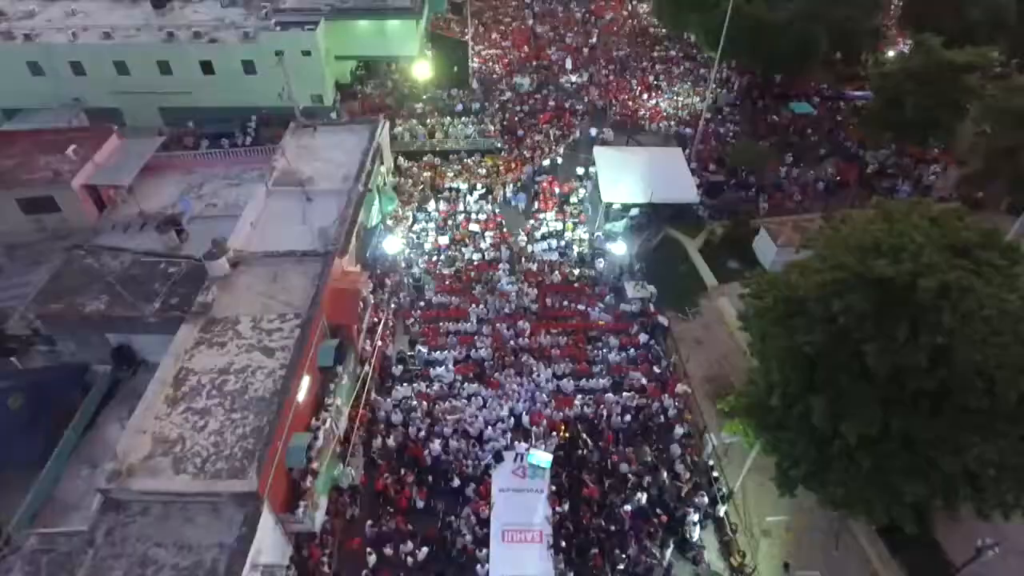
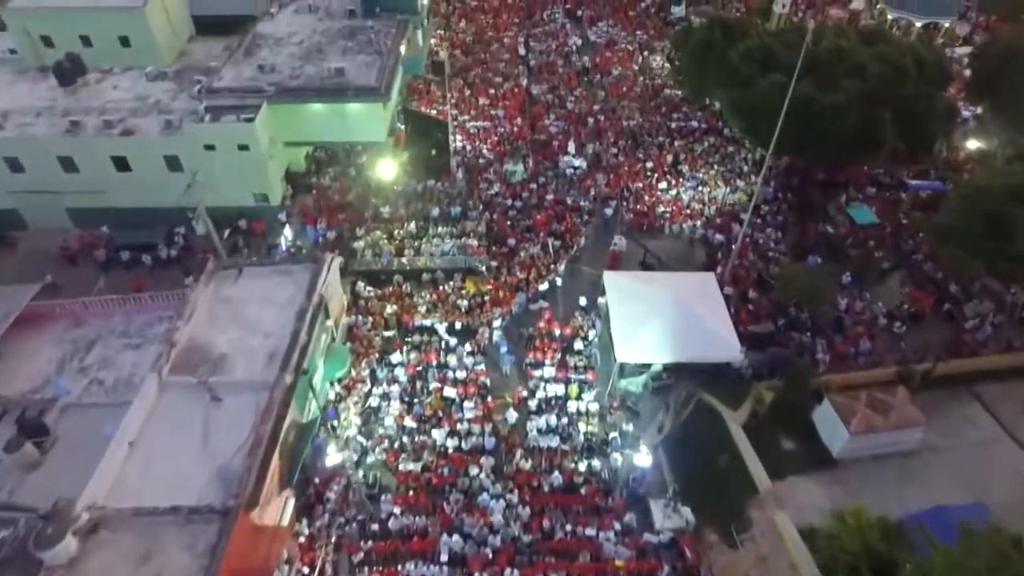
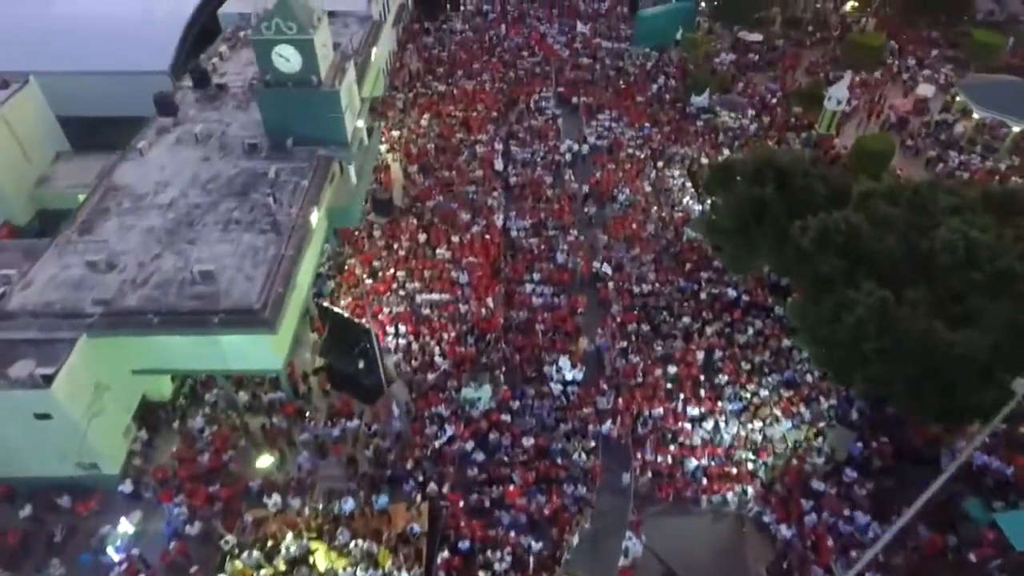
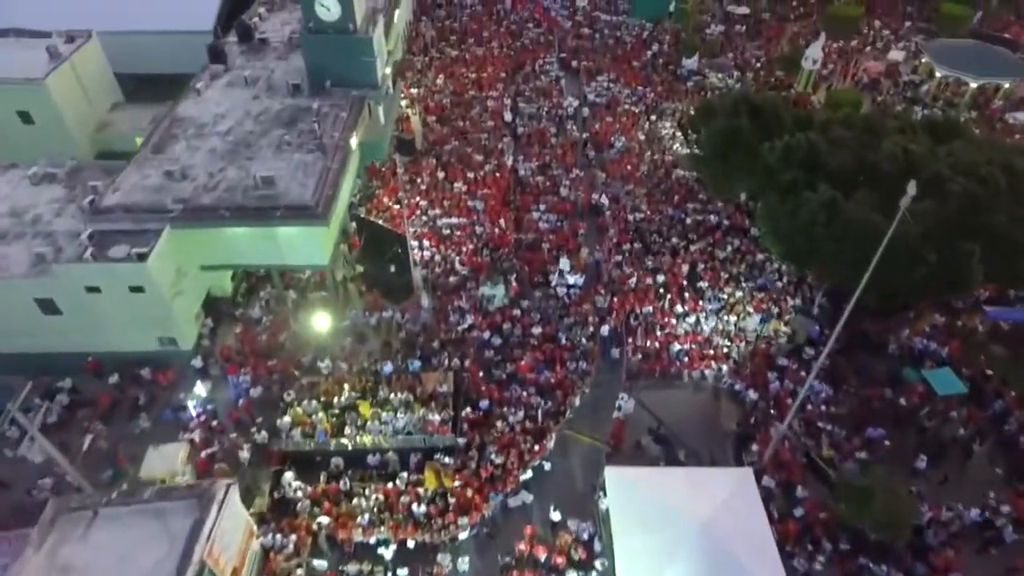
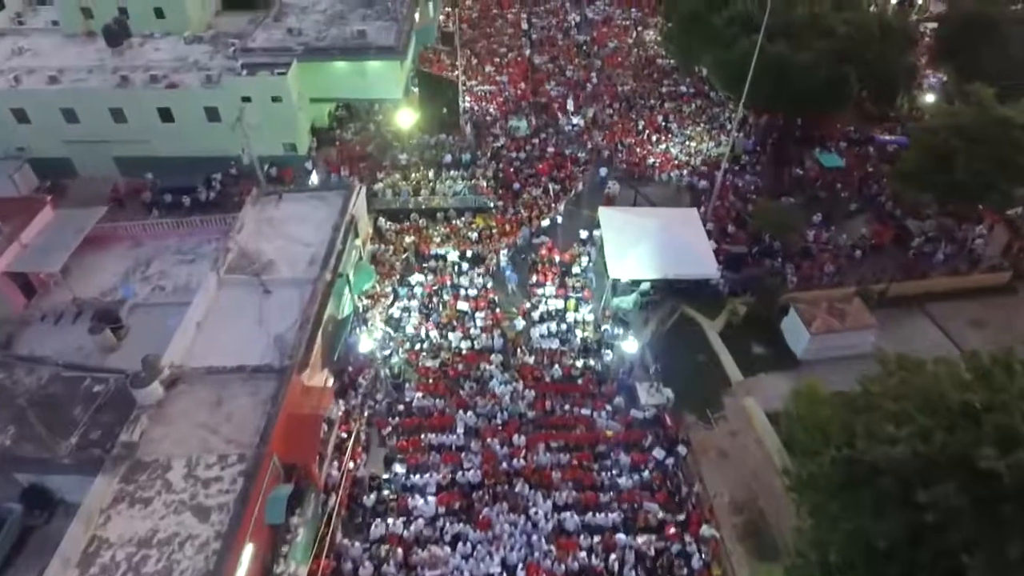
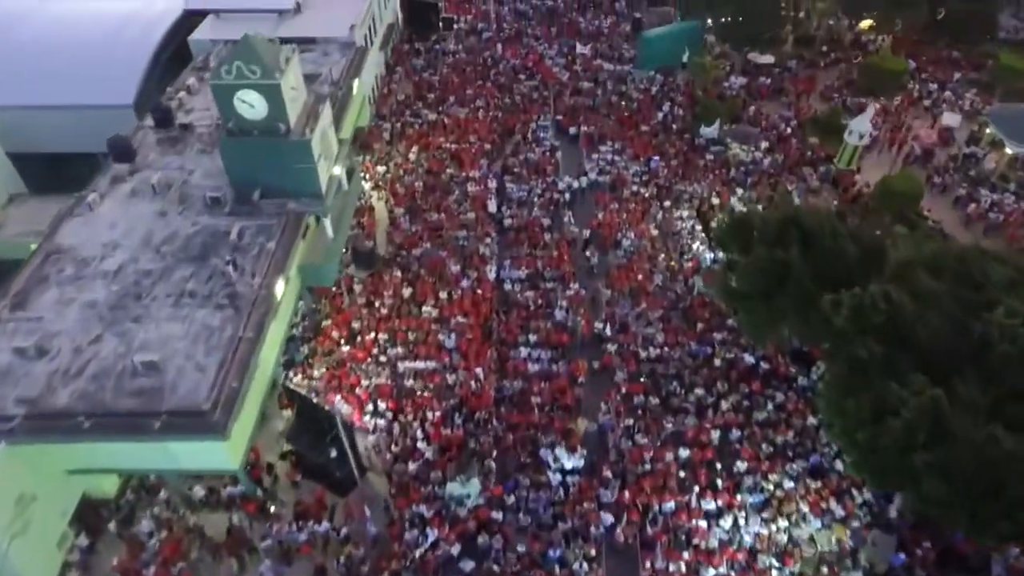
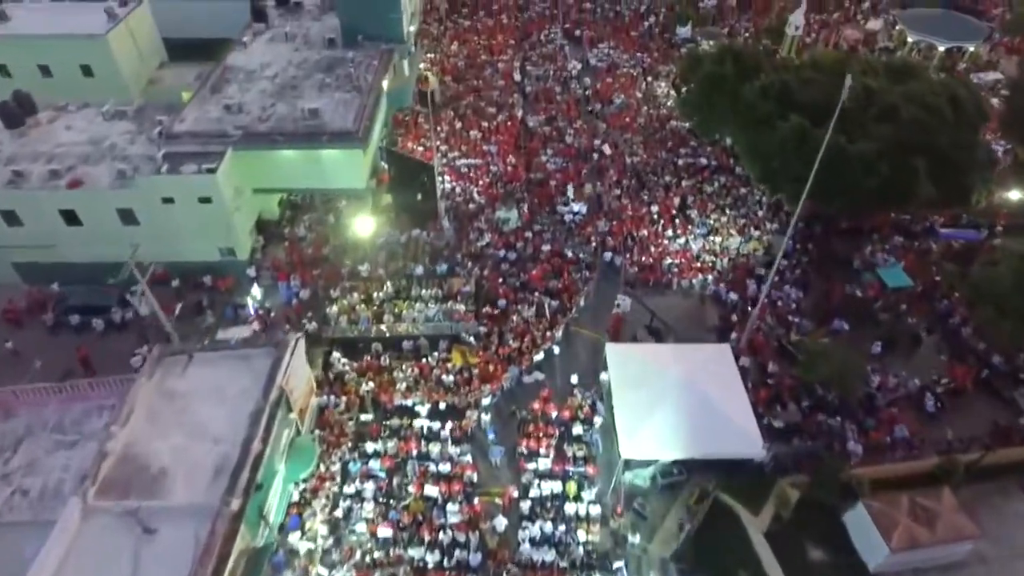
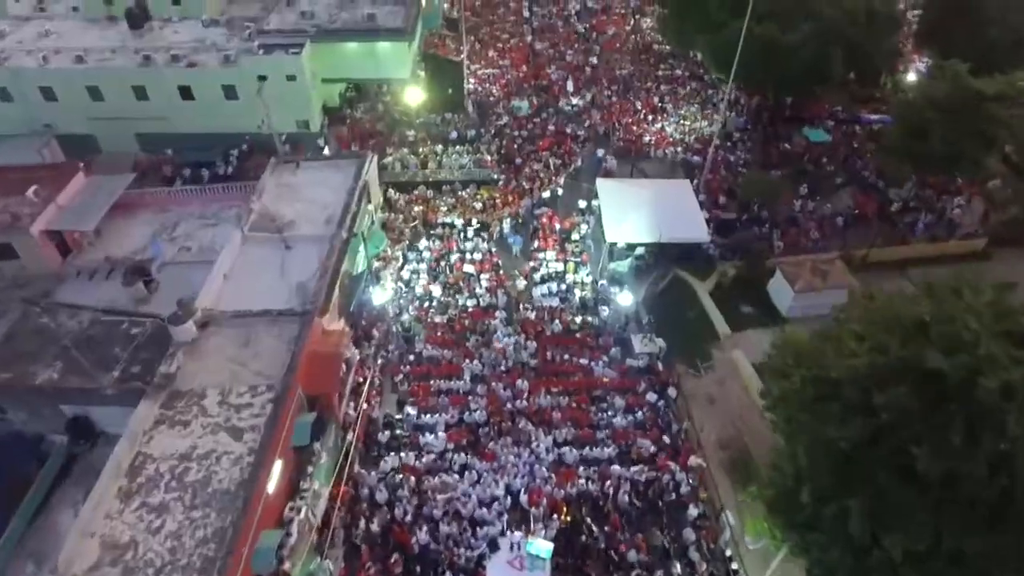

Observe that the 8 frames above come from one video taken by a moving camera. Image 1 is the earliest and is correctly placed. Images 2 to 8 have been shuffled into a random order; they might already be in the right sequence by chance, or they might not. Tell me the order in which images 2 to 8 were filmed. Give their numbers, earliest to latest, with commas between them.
8, 5, 2, 7, 4, 3, 6
